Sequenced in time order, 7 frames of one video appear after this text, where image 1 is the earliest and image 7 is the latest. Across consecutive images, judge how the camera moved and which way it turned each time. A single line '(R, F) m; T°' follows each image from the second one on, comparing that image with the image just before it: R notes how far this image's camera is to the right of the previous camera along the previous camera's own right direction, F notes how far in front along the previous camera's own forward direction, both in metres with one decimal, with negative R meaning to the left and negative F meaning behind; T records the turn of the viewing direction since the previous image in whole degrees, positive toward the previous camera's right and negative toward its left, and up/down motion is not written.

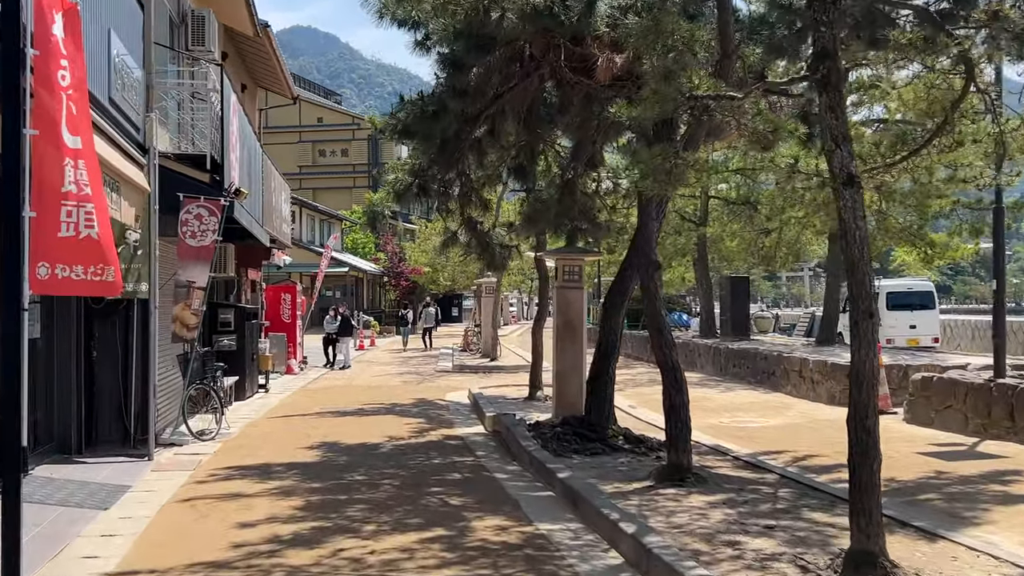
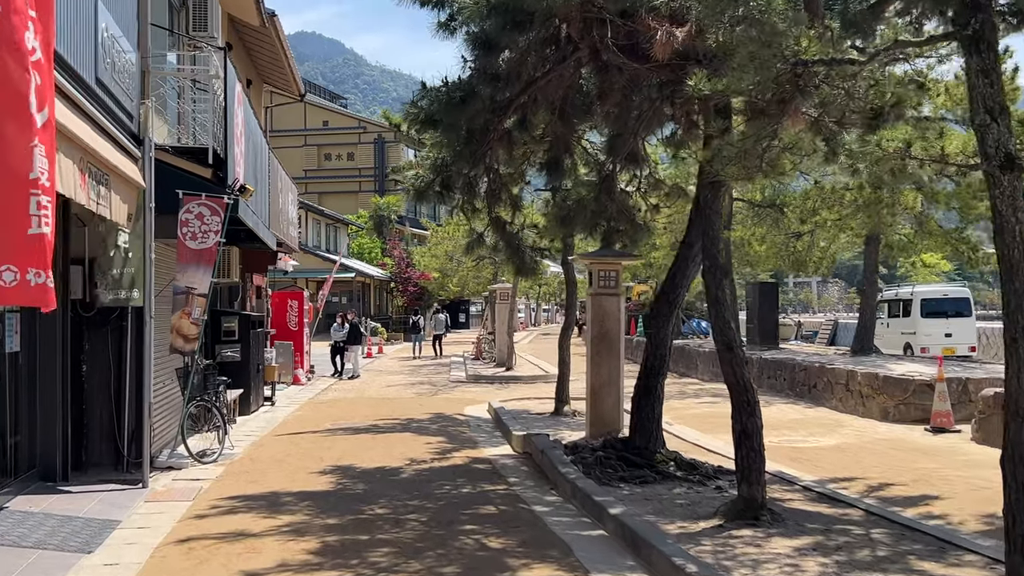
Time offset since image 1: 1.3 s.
(-0.3, +1.1) m; 0°
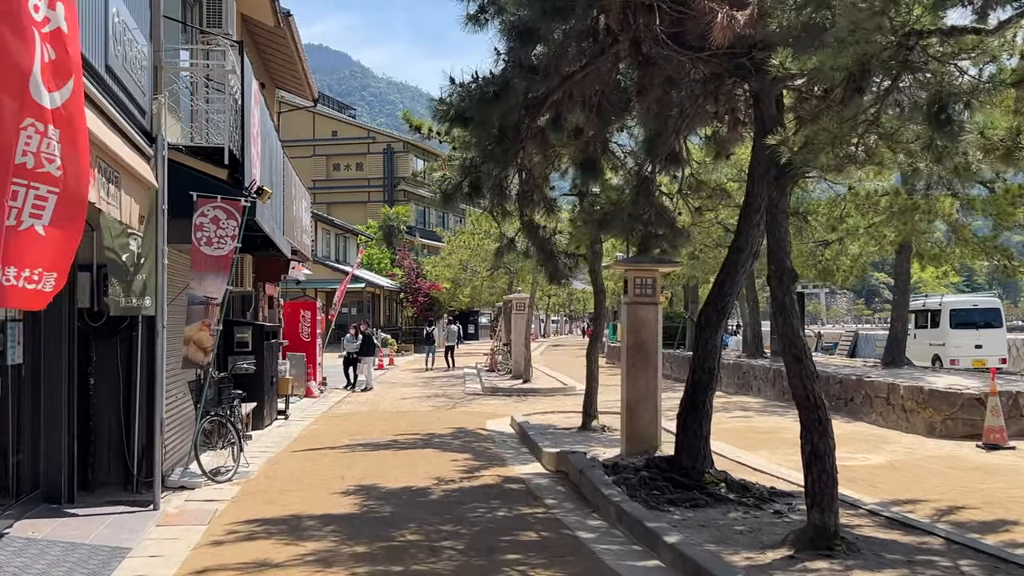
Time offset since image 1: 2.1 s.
(-0.3, +0.6) m; 0°
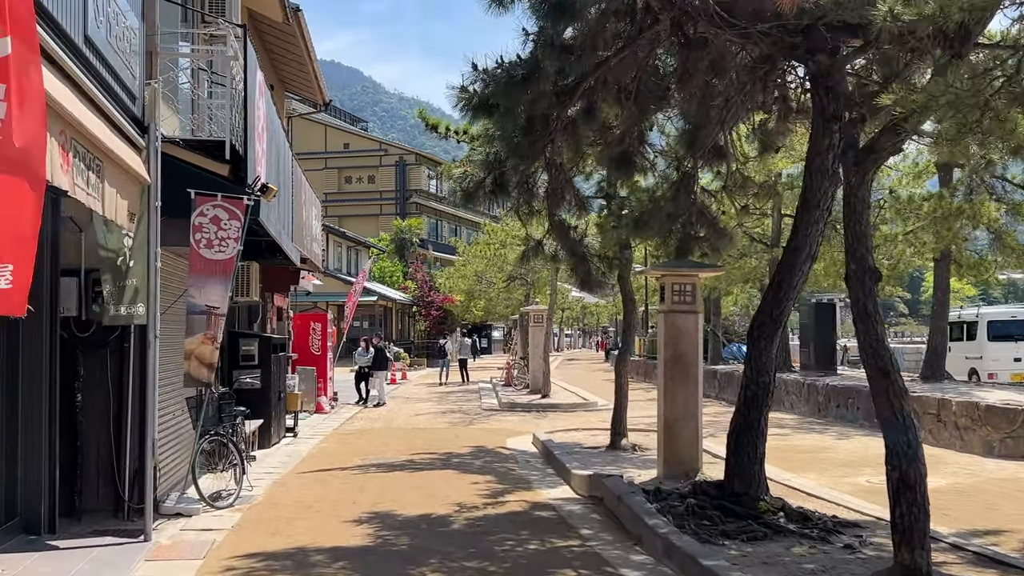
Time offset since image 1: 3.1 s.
(-0.1, +0.9) m; -1°
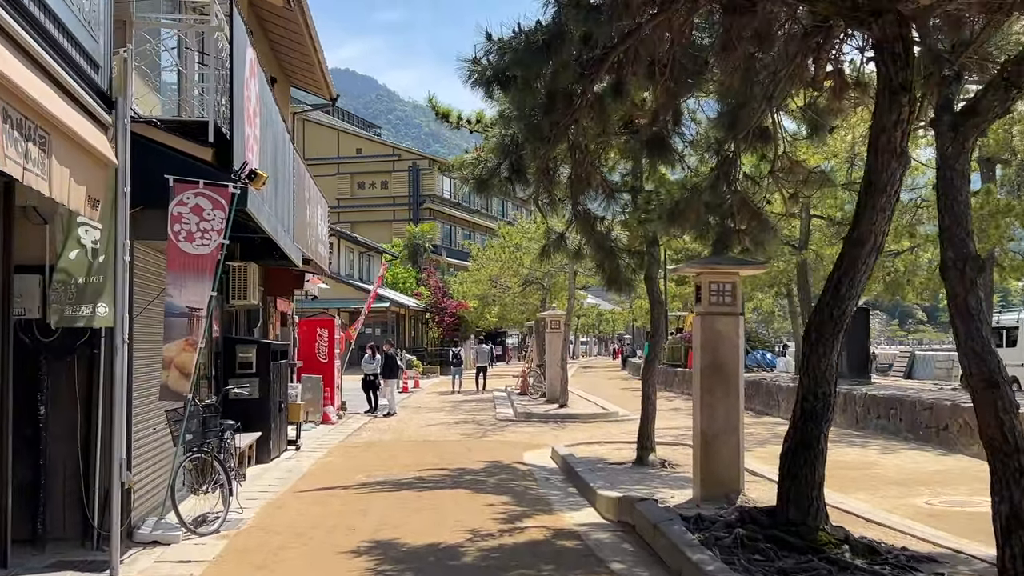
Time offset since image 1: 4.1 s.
(0.0, +1.0) m; -1°
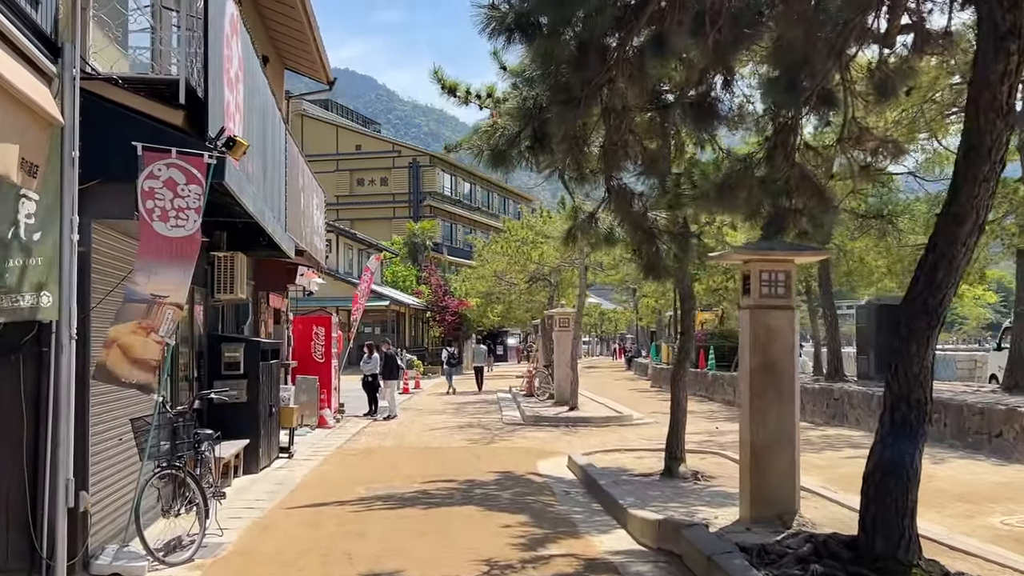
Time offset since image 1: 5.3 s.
(-0.2, +1.2) m; 0°
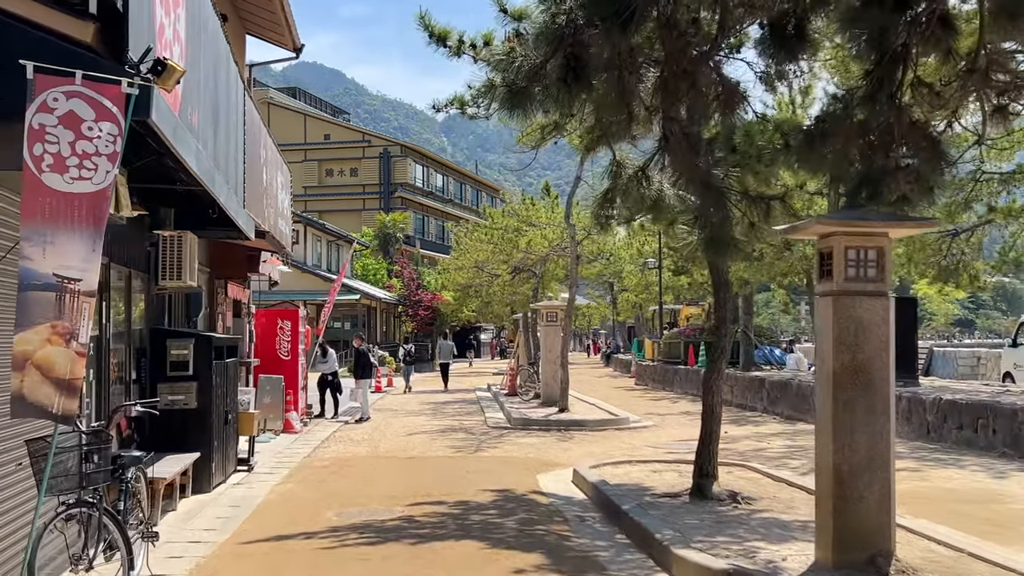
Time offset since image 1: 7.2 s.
(-0.3, +1.8) m; +2°
